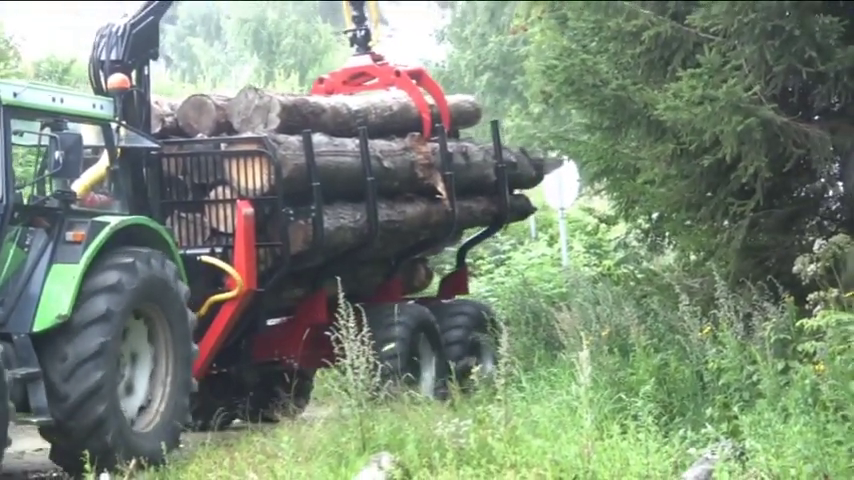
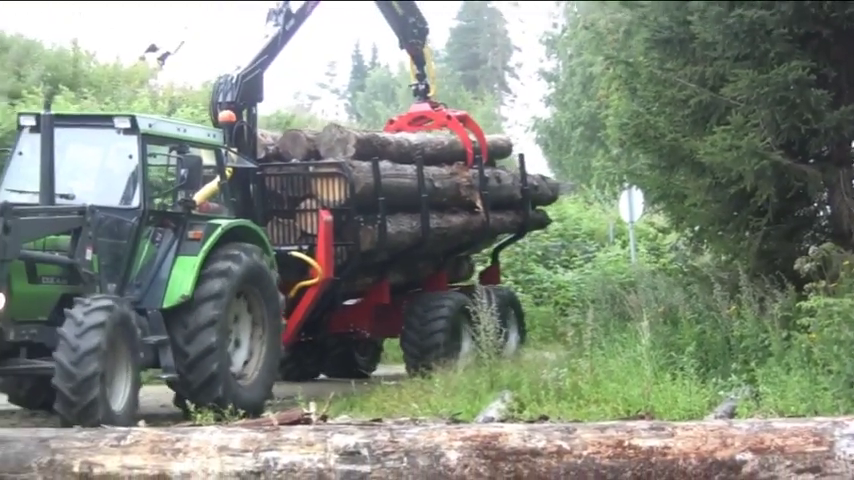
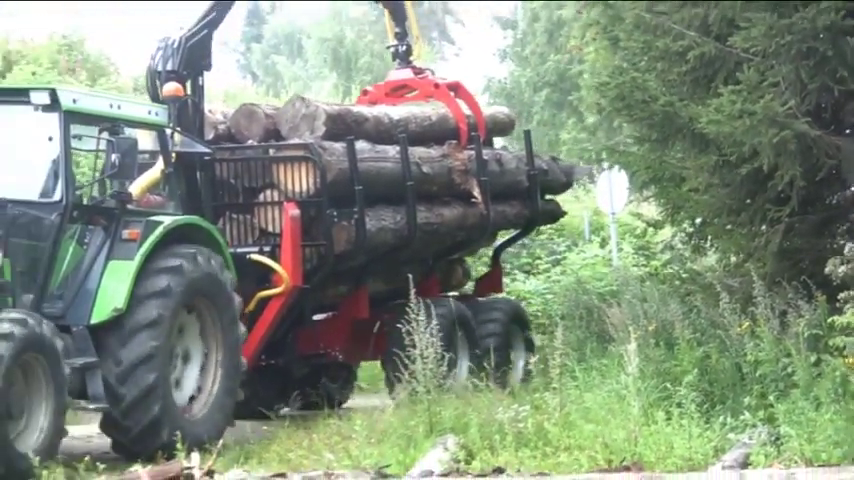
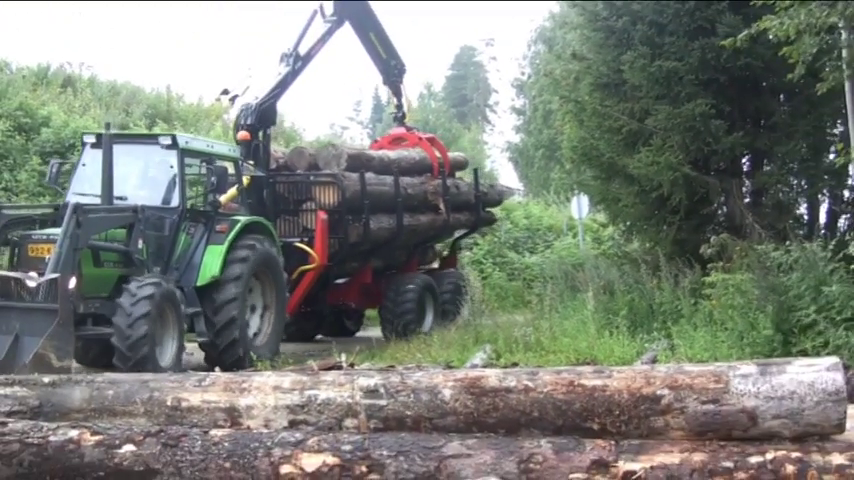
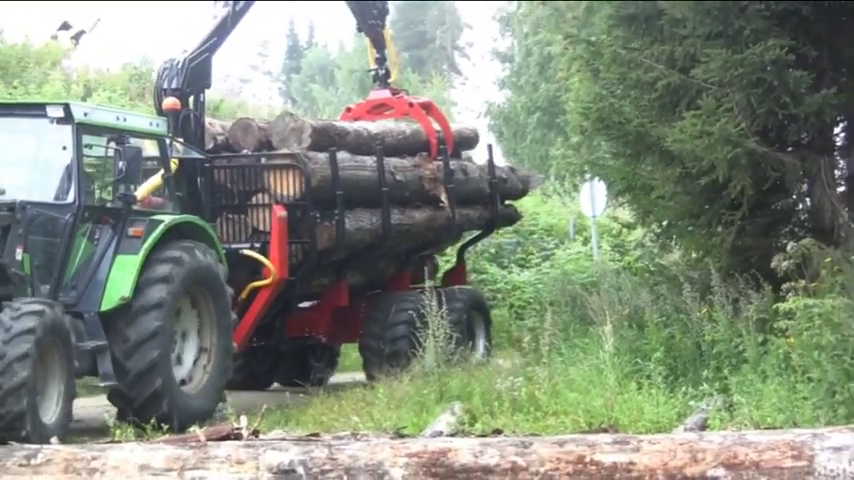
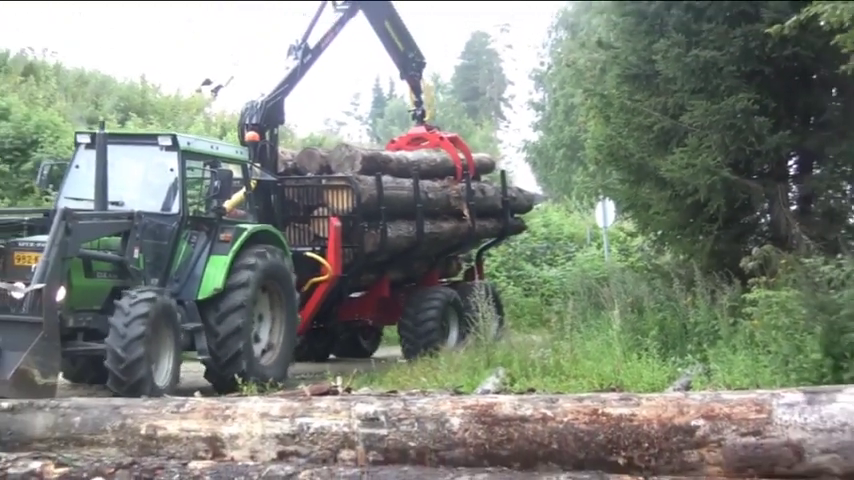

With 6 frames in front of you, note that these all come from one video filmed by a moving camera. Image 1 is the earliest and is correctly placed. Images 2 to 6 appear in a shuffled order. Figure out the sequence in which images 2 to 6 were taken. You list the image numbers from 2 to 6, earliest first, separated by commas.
3, 5, 2, 6, 4
